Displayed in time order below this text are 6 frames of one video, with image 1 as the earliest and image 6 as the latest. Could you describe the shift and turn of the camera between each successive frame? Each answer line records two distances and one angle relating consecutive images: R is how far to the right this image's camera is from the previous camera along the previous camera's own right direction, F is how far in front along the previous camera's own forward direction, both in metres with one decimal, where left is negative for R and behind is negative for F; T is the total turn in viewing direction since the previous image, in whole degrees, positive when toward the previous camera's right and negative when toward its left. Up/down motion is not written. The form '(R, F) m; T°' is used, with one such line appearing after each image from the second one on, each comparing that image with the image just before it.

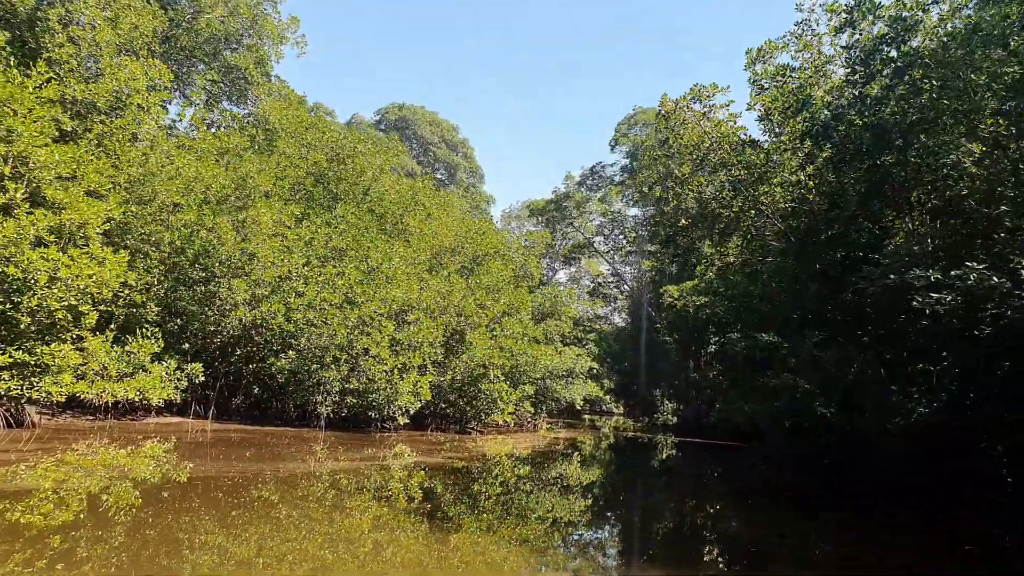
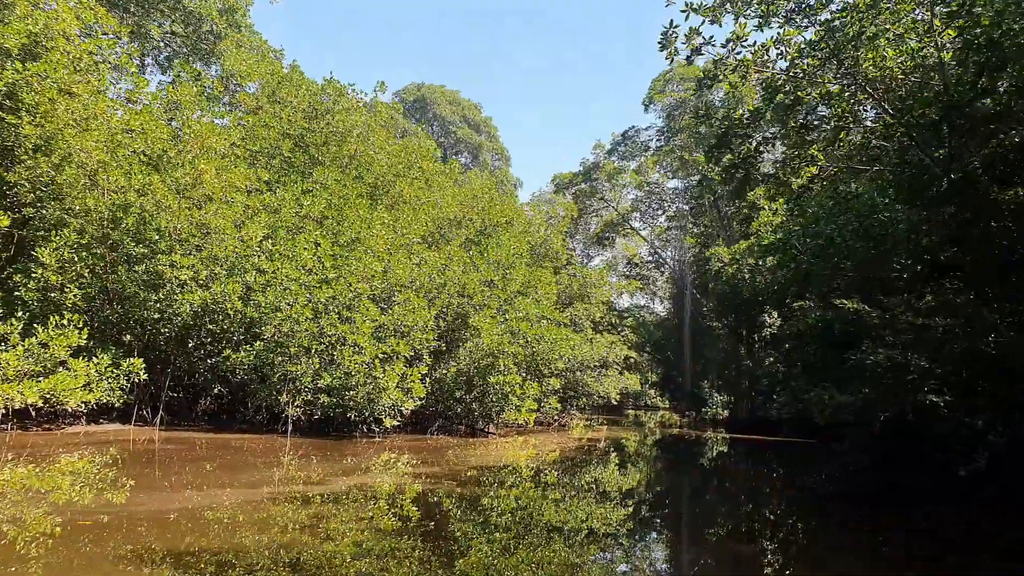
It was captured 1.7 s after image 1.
(+0.5, +2.7) m; -3°
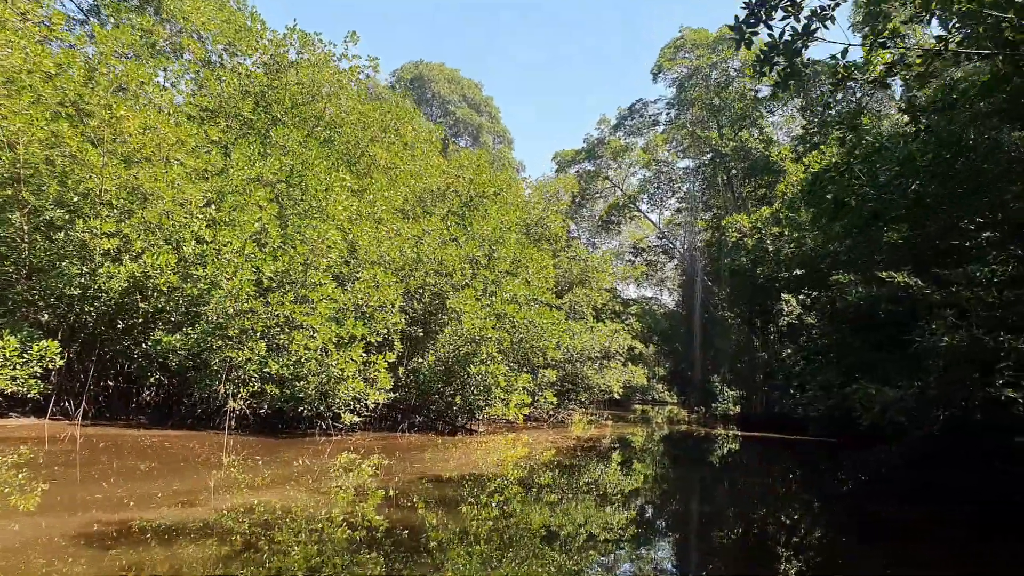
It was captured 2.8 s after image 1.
(+0.4, +1.6) m; -1°
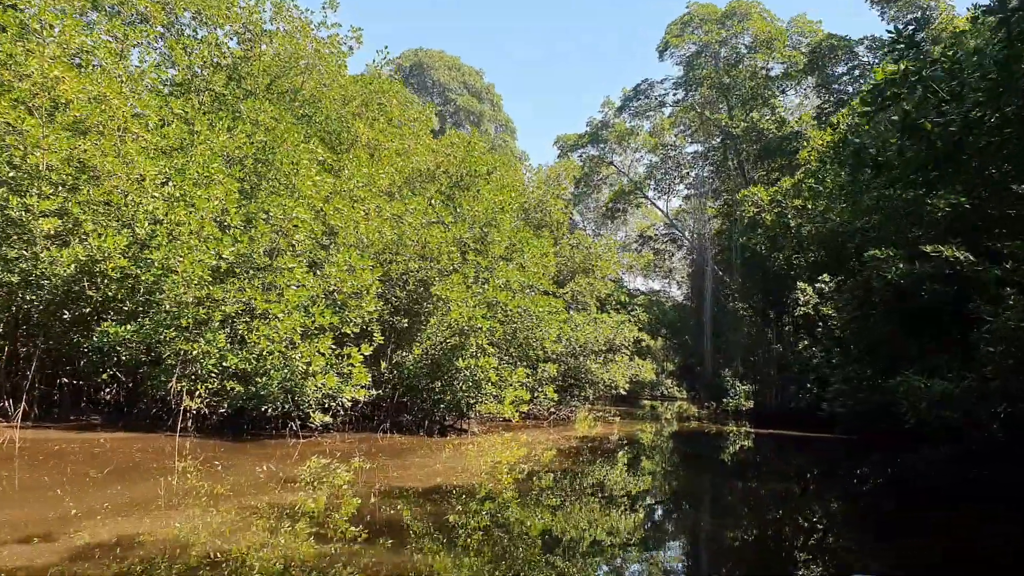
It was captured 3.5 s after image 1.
(+0.2, +1.0) m; -1°
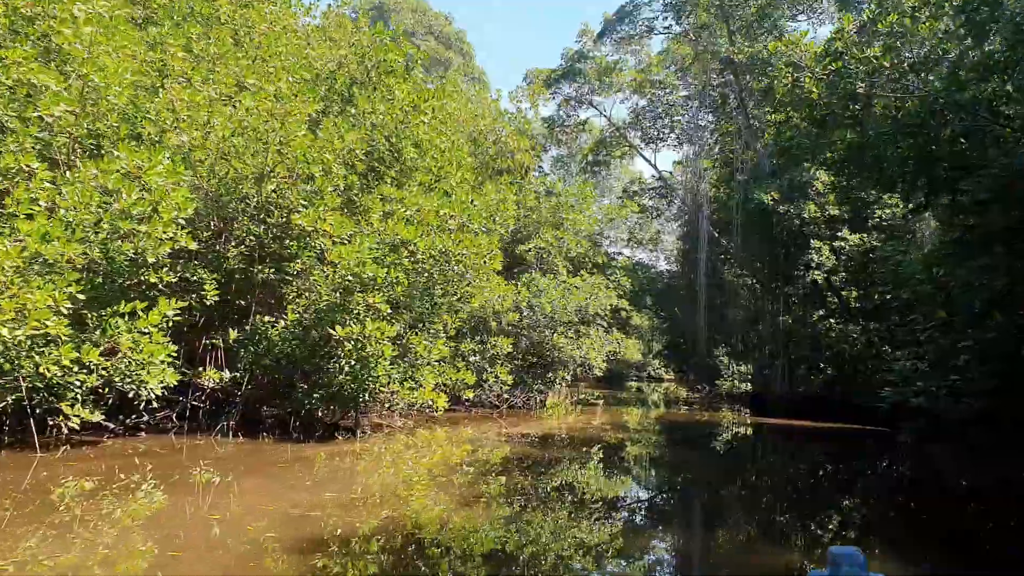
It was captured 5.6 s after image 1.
(+0.8, +3.3) m; +1°
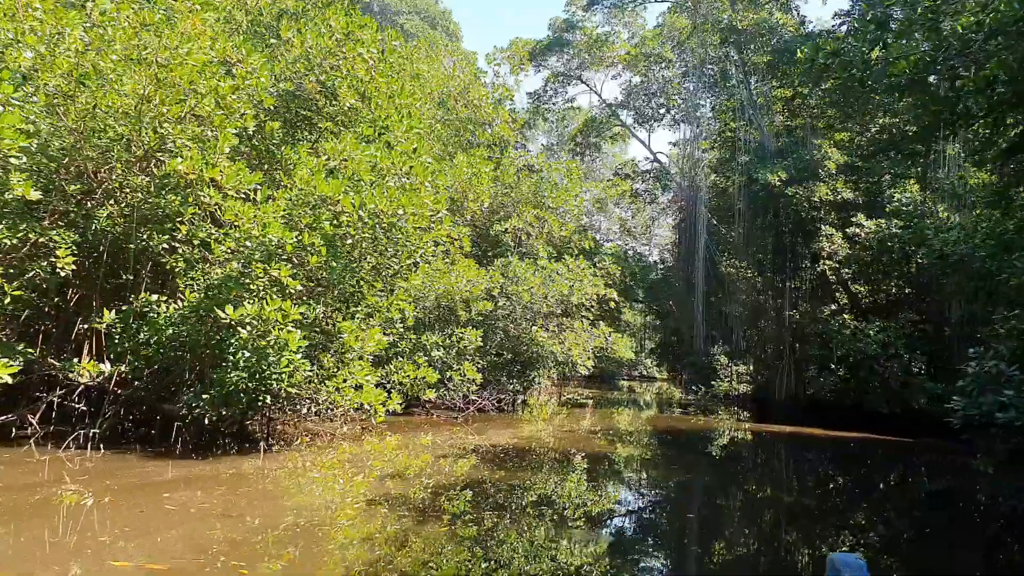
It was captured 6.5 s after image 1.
(+0.3, +1.6) m; +1°
